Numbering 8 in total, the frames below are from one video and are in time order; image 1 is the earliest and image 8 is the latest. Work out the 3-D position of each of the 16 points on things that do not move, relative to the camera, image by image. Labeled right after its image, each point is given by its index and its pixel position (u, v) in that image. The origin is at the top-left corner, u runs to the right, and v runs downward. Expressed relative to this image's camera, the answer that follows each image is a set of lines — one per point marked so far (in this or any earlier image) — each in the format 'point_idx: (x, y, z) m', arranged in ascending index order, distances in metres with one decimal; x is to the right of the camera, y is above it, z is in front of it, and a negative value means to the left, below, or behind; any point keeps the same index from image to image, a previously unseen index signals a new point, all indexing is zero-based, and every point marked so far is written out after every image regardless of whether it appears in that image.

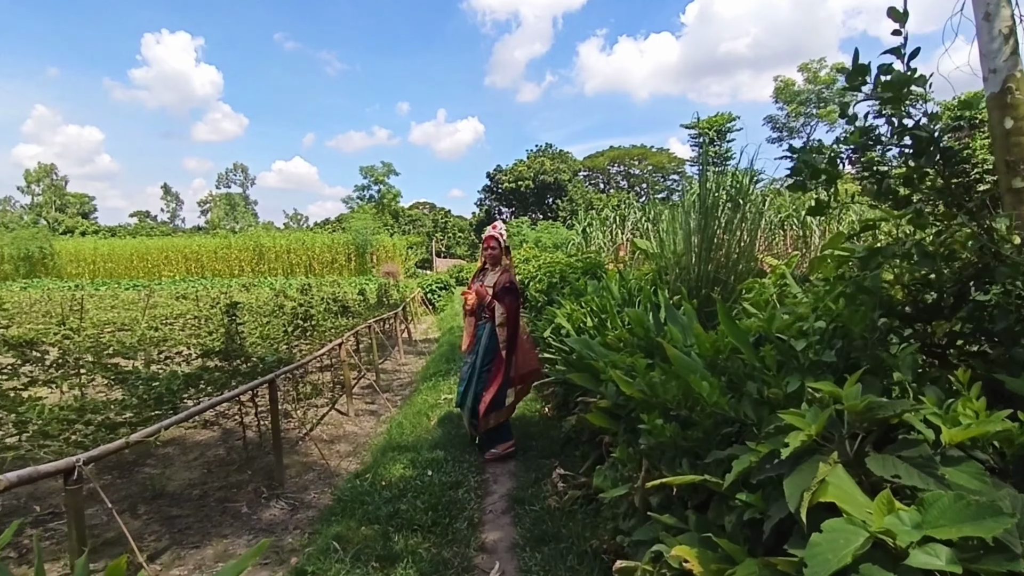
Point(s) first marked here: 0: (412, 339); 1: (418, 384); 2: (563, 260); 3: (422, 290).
0: (-1.6, -0.8, +9.5) m
1: (-1.0, -1.0, +6.2) m
2: (+0.6, +0.4, +7.6) m
3: (-2.1, 0.0, +14.5) m
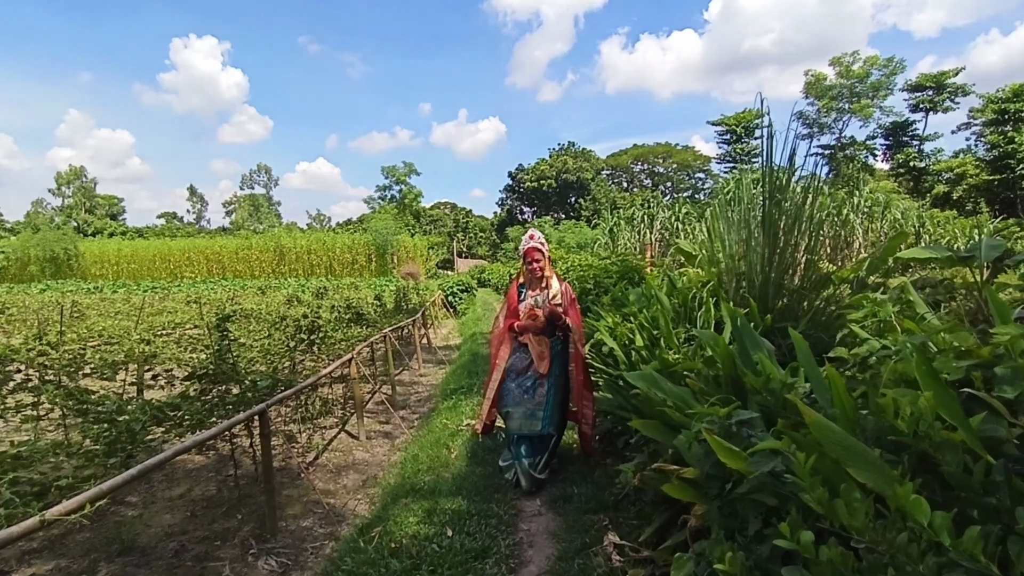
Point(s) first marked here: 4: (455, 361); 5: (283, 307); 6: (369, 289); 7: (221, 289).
0: (-1.2, -0.9, +9.0) m
1: (-0.7, -1.1, +5.6) m
2: (+1.0, +0.3, +6.9) m
3: (-1.6, -0.1, +14.0) m
4: (-0.7, -1.0, +7.6) m
5: (-2.8, -0.2, +7.3) m
6: (-3.1, -0.1, +12.9) m
7: (-6.5, -0.1, +13.5) m
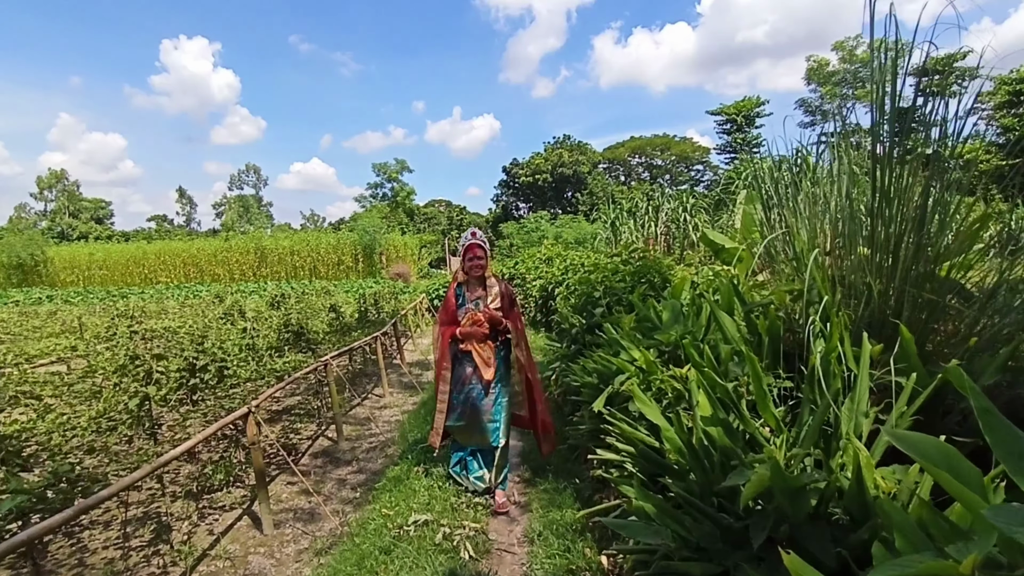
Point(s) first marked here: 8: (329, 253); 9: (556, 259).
0: (-1.3, -1.0, +7.4) m
1: (-0.8, -1.2, +4.1) m
2: (+0.8, +0.3, +5.4) m
3: (-1.7, -0.2, +12.5) m
4: (-0.9, -1.0, +6.1) m
5: (-3.0, -0.4, +5.7) m
6: (-3.2, -0.2, +11.4) m
7: (-6.6, -0.2, +12.0) m
8: (-6.1, +1.2, +19.7) m
9: (+0.6, +0.4, +8.0) m
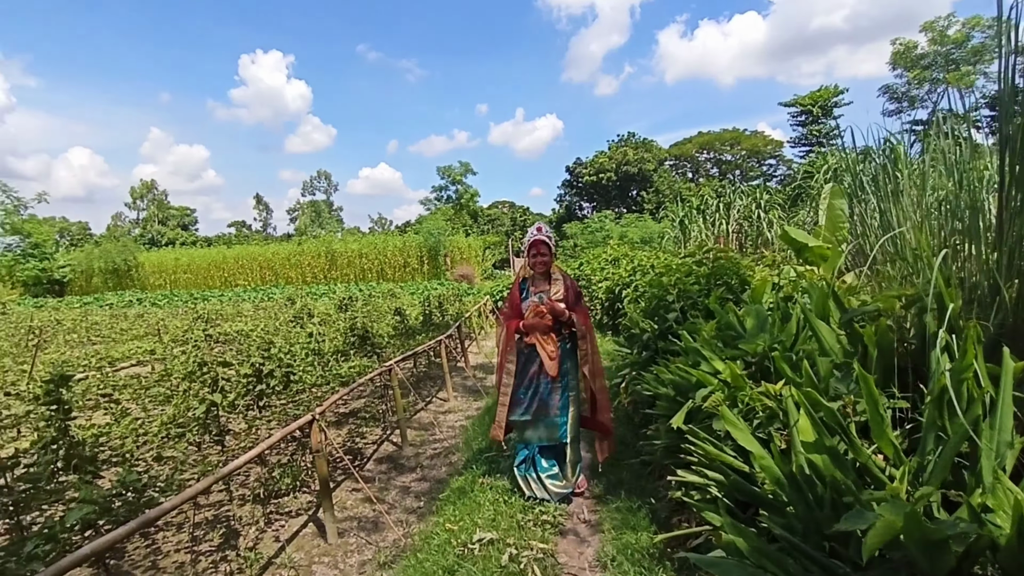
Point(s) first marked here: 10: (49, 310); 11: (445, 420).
0: (-0.5, -1.0, +7.4) m
1: (-0.4, -1.2, +4.0) m
2: (+1.4, +0.2, +5.2) m
3: (-0.4, -0.2, +12.4) m
4: (-0.2, -1.1, +6.0) m
5: (-2.4, -0.4, +5.9) m
6: (-2.0, -0.2, +11.5) m
7: (-5.3, -0.3, +12.4) m
8: (-4.0, +1.1, +20.1) m
9: (+1.5, +0.4, +7.8) m
10: (-9.0, -0.4, +11.5) m
11: (-0.6, -1.2, +5.3) m
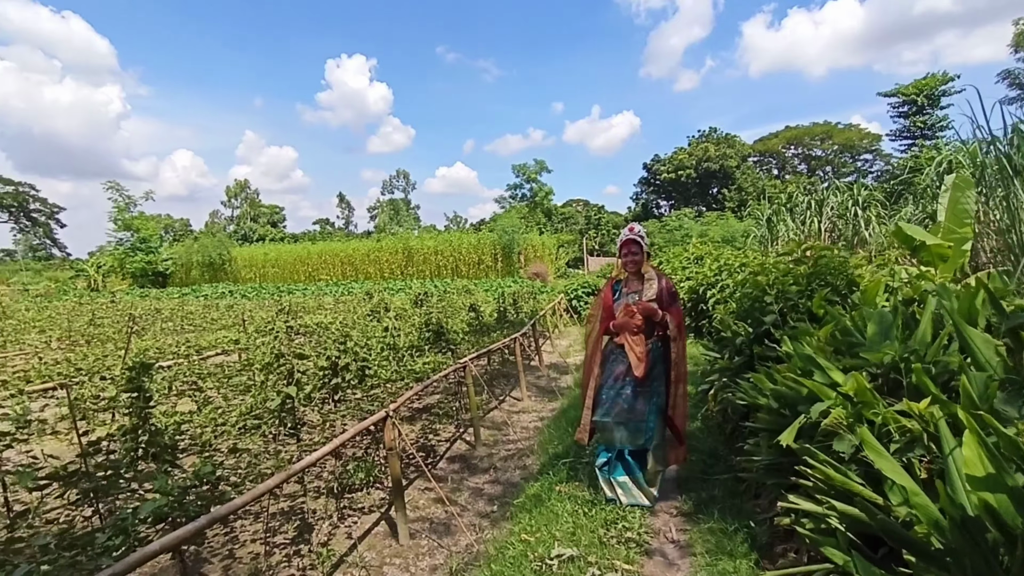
0: (+0.4, -1.0, +7.2) m
1: (+0.1, -1.2, +3.8) m
2: (+2.0, +0.2, +4.8) m
3: (+1.1, -0.2, +12.2) m
4: (+0.5, -1.0, +5.8) m
5: (-1.6, -0.3, +5.9) m
6: (-0.5, -0.1, +11.5) m
7: (-3.7, -0.2, +12.8) m
8: (-1.4, +1.2, +20.2) m
9: (+2.4, +0.4, +7.4) m
10: (-7.5, -0.2, +12.3) m
11: (+0.1, -1.1, +5.1) m
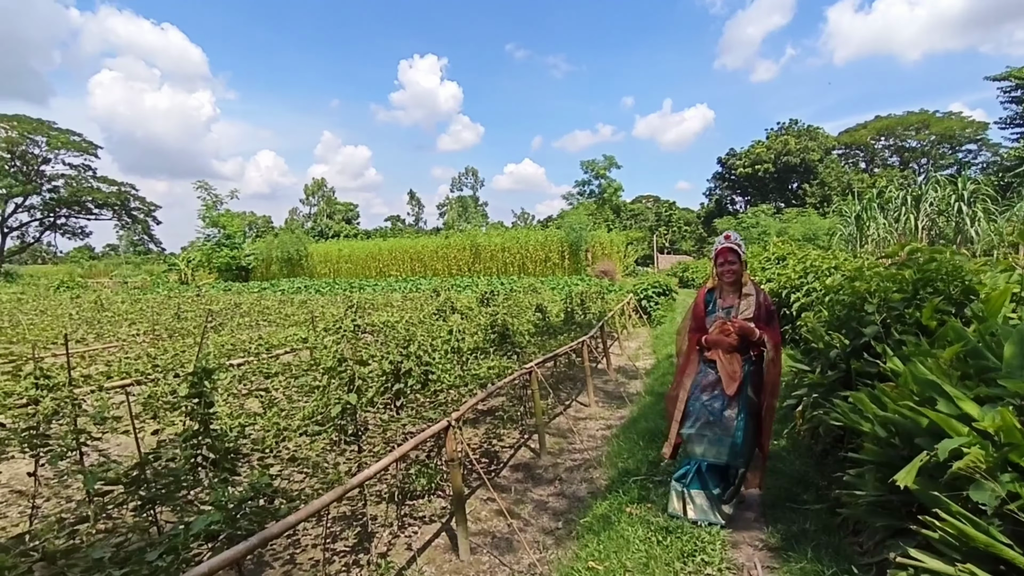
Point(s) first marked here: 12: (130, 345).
0: (+1.2, -1.0, +6.9) m
1: (+0.5, -1.2, +3.6) m
2: (+2.6, +0.2, +4.3) m
3: (+2.5, -0.2, +11.8) m
4: (+1.2, -1.1, +5.5) m
5: (-0.9, -0.3, +5.9) m
6: (+0.7, -0.1, +11.3) m
7: (-2.3, -0.1, +13.0) m
8: (+0.8, +1.3, +20.1) m
9: (+3.2, +0.3, +6.9) m
10: (-6.1, -0.1, +12.9) m
11: (+0.6, -1.2, +4.9) m
12: (-3.4, -0.5, +5.2) m
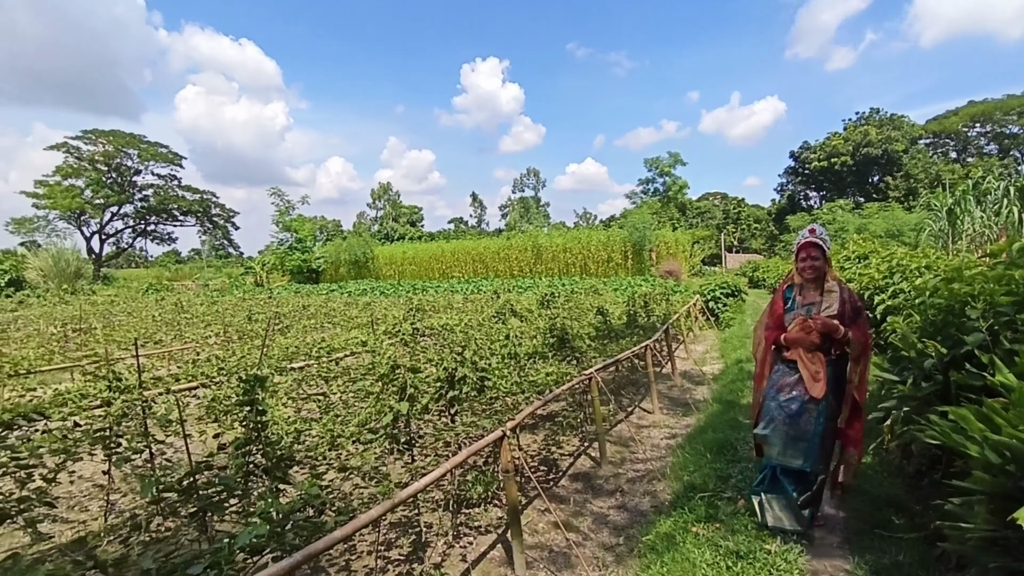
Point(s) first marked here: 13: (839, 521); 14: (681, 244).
0: (+1.9, -1.0, +6.7) m
1: (+0.9, -1.2, +3.4) m
2: (+3.0, +0.2, +3.9) m
3: (+3.7, -0.2, +11.3) m
4: (+1.7, -1.1, +5.2) m
5: (-0.3, -0.4, +5.8) m
6: (+1.9, -0.1, +11.0) m
7: (-0.9, -0.1, +13.0) m
8: (+2.9, +1.3, +19.8) m
9: (+3.9, +0.3, +6.4) m
10: (-4.7, -0.2, +13.4) m
11: (+1.1, -1.2, +4.7) m
12: (-2.8, -0.5, +5.4) m
13: (+1.5, -1.1, +2.8) m
14: (+5.6, +1.4, +19.6) m
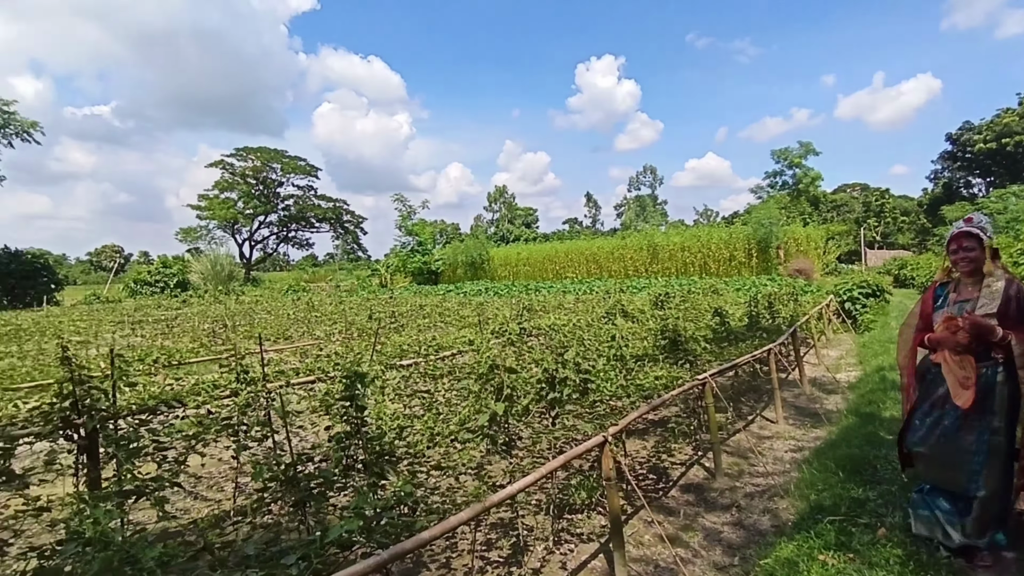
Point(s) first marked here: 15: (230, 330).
0: (+3.0, -1.0, +6.1) m
1: (+1.5, -1.2, +3.1) m
2: (+3.6, +0.2, +3.2) m
3: (+5.7, -0.2, +10.3) m
4: (+2.6, -1.1, +4.7) m
5: (+0.7, -0.3, +5.7) m
6: (+3.9, -0.1, +10.4) m
7: (+1.5, -0.1, +12.9) m
8: (+6.6, +1.3, +18.7) m
9: (+5.0, +0.3, +5.4) m
10: (-2.1, -0.2, +14.0) m
11: (+1.9, -1.2, +4.3) m
12: (-1.8, -0.5, +5.8) m
13: (+2.0, -1.1, +2.3) m
14: (+9.2, +1.5, +18.1) m
15: (-3.2, -0.5, +6.8) m
